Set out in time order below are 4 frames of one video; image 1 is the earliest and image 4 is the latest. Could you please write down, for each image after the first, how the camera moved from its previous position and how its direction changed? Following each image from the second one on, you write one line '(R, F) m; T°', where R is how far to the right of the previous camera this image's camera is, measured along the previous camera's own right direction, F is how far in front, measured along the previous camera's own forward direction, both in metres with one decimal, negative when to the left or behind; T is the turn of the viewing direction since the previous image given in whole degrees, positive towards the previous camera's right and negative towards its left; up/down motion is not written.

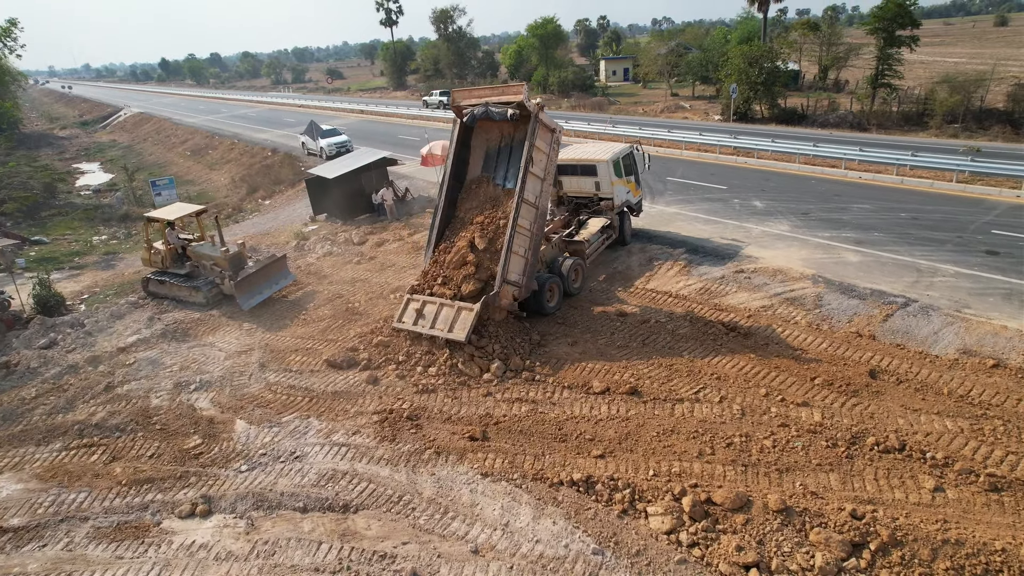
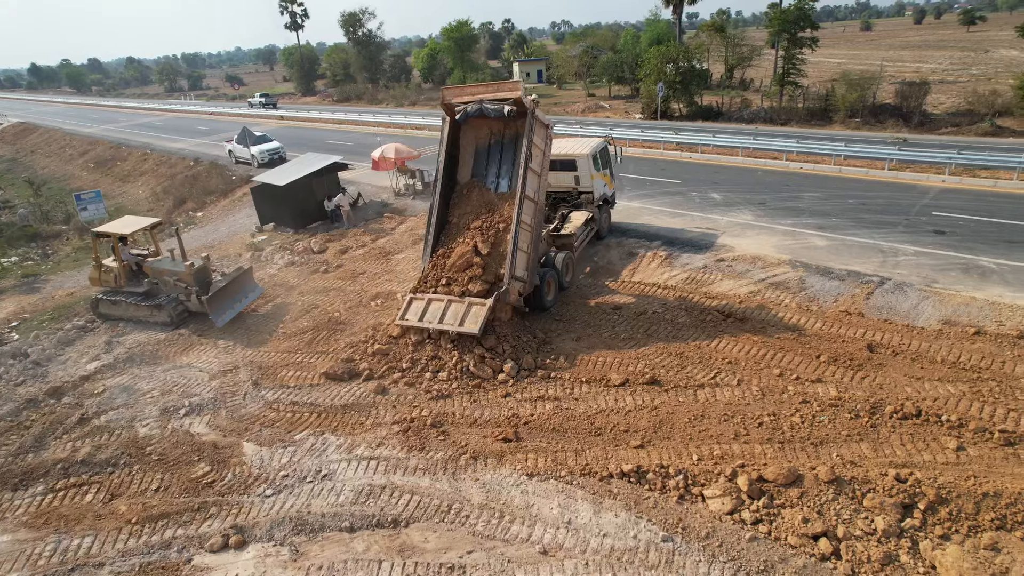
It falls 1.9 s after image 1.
(-1.1, +0.2) m; +7°
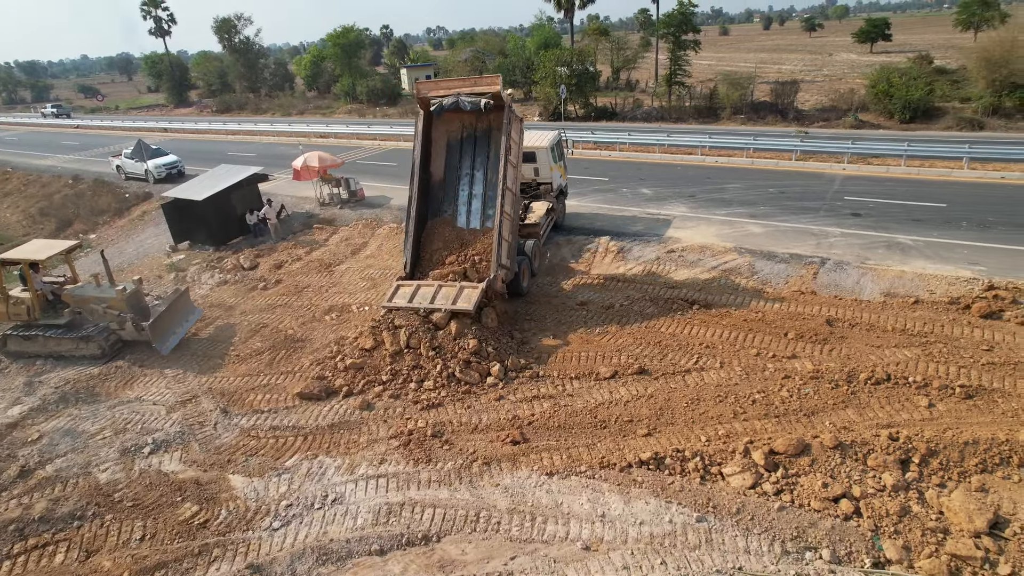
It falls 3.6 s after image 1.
(-1.0, +0.1) m; +9°
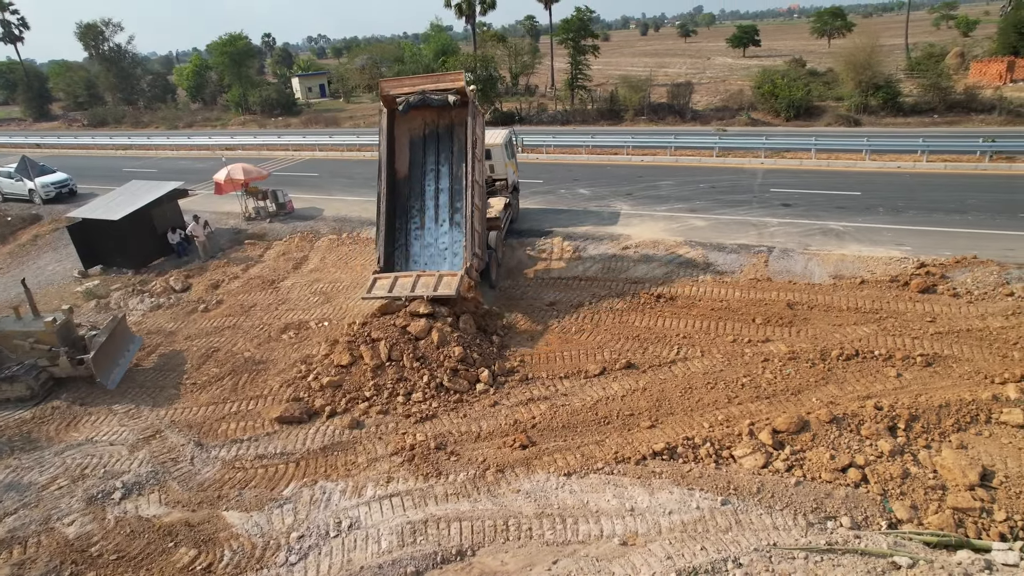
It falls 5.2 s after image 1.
(-0.9, +0.1) m; +8°
